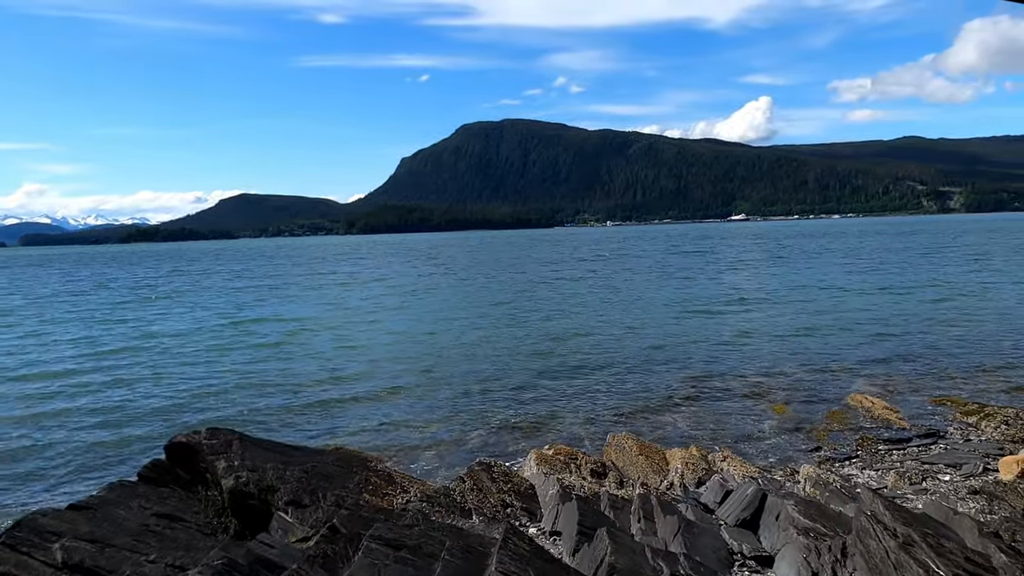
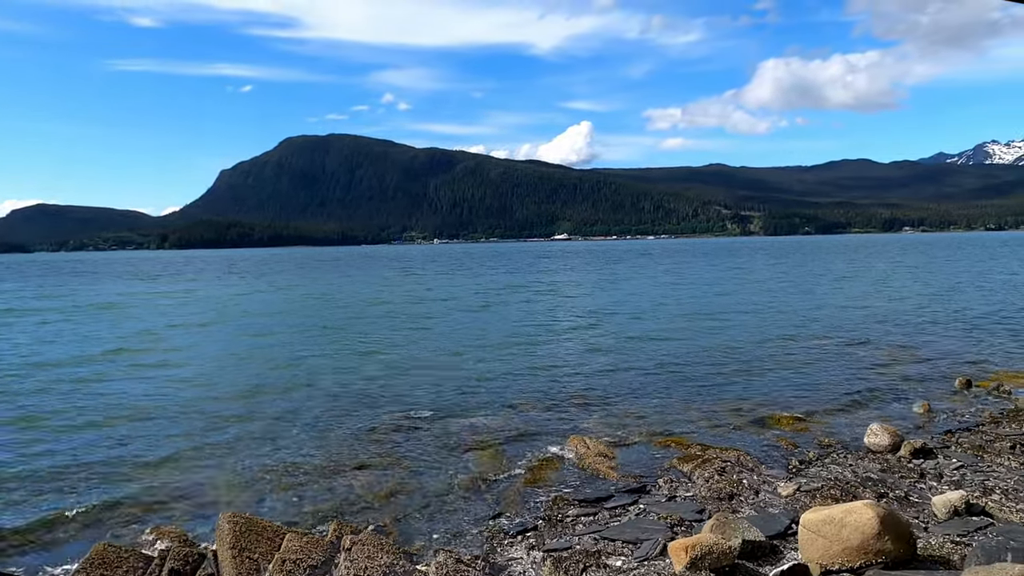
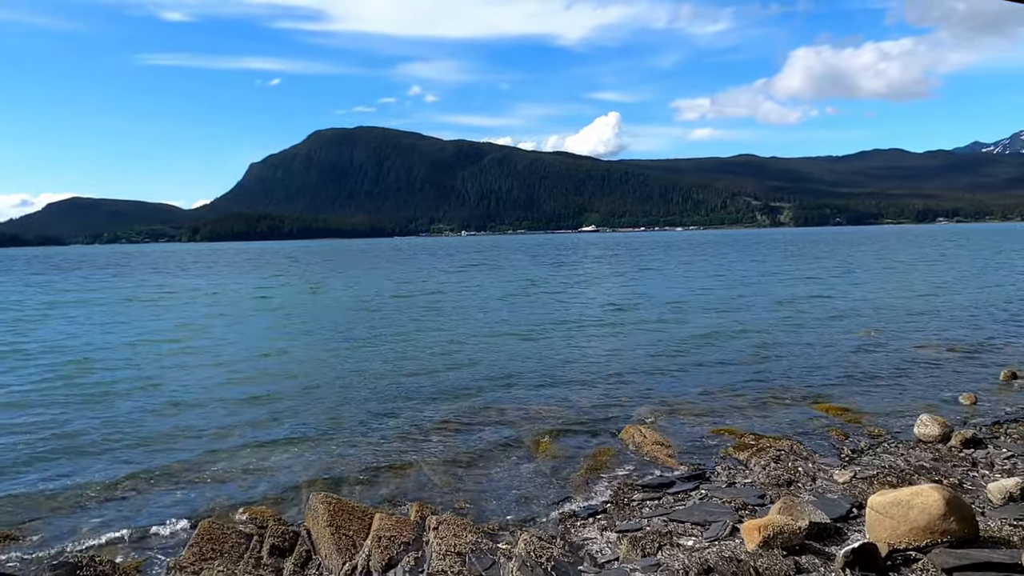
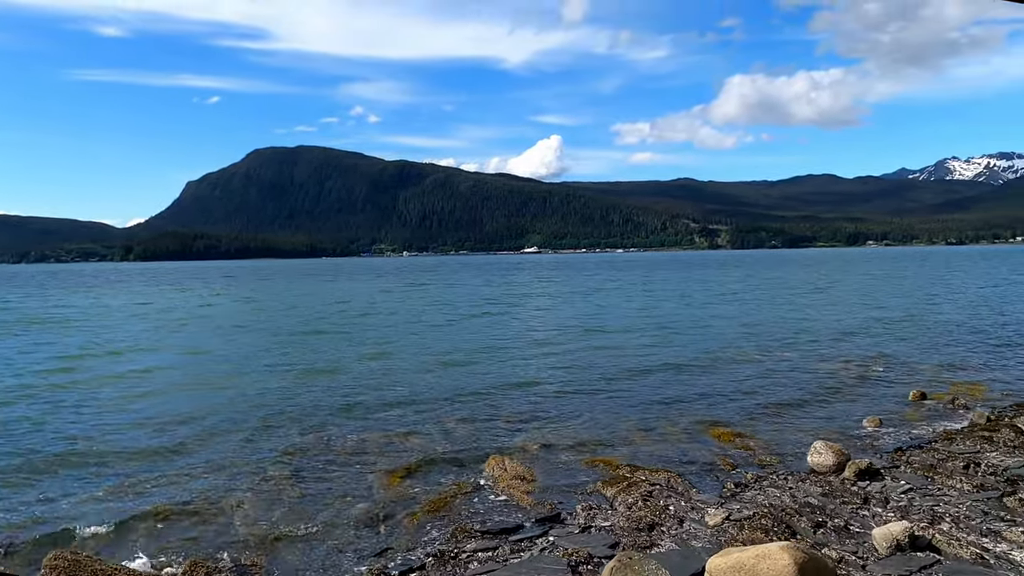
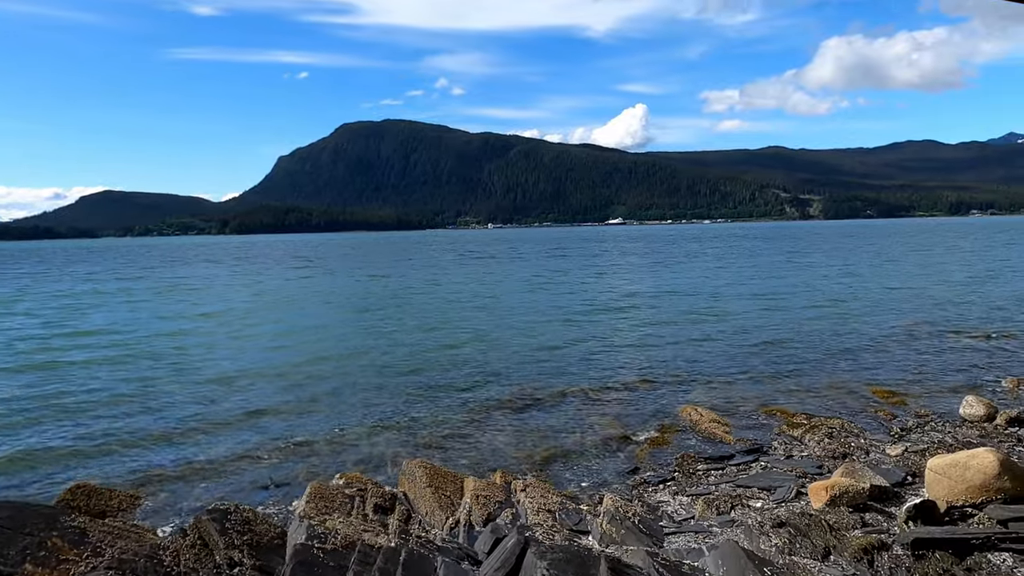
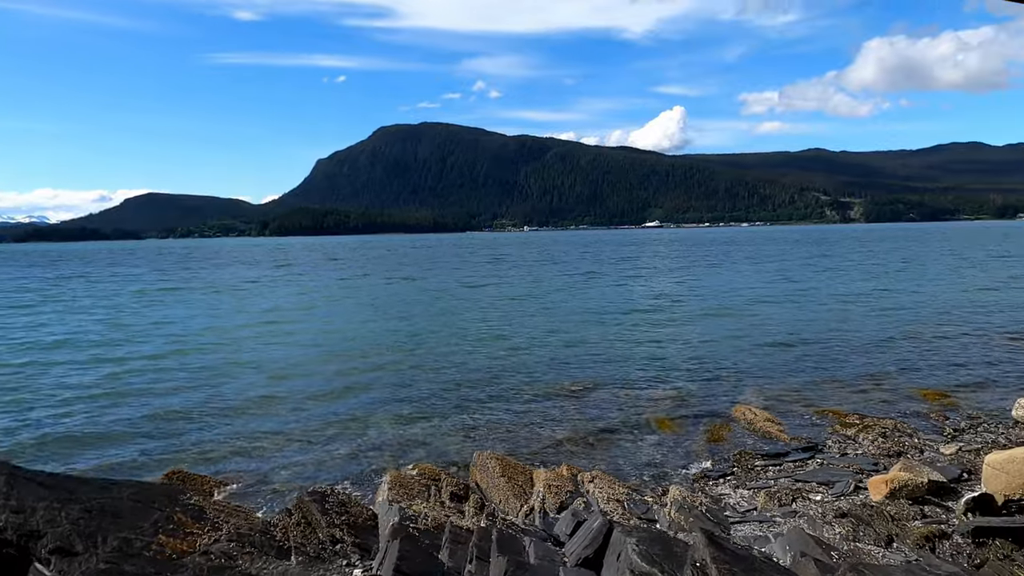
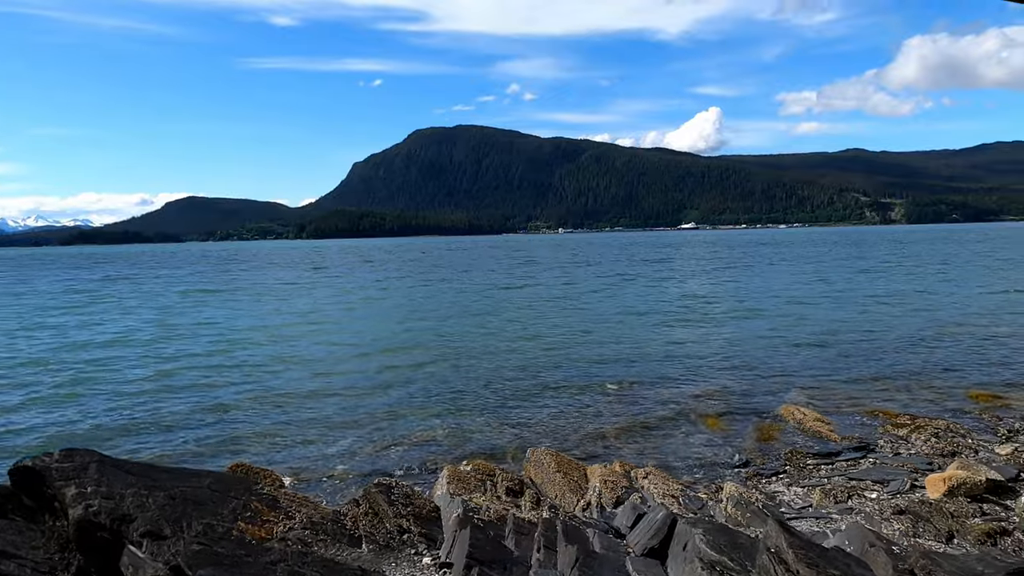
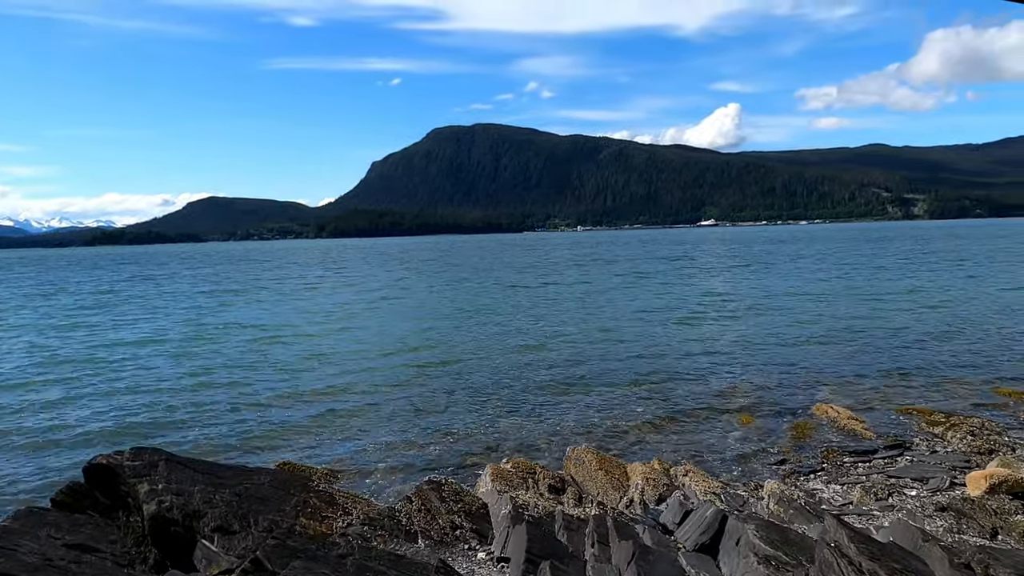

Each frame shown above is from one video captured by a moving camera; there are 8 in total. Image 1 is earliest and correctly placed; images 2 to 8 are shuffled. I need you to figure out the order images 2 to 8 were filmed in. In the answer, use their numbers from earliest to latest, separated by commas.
8, 7, 6, 5, 3, 2, 4
